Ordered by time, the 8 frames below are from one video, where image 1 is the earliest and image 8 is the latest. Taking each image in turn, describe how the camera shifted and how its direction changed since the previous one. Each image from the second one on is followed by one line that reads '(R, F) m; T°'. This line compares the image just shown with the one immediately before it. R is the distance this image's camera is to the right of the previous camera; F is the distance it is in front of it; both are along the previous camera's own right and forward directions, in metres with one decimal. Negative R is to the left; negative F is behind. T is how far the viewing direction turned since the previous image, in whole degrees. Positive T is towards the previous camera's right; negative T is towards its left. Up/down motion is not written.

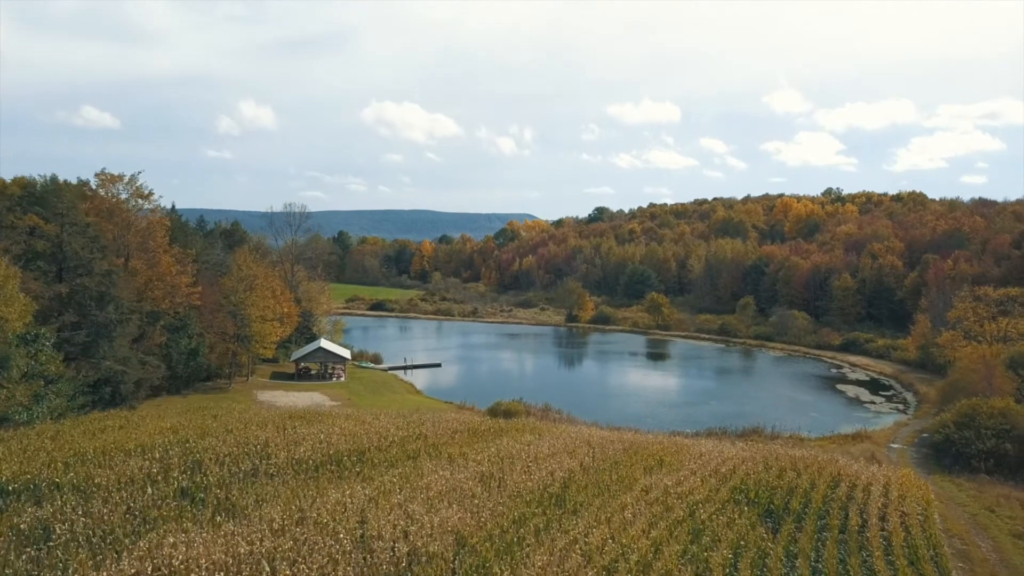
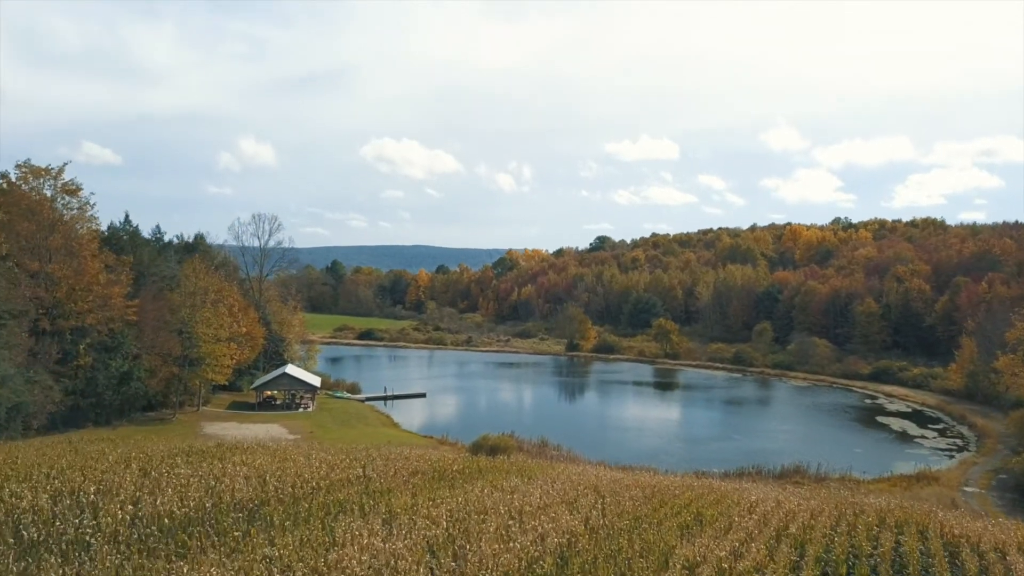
(+0.5, +6.2) m; 0°
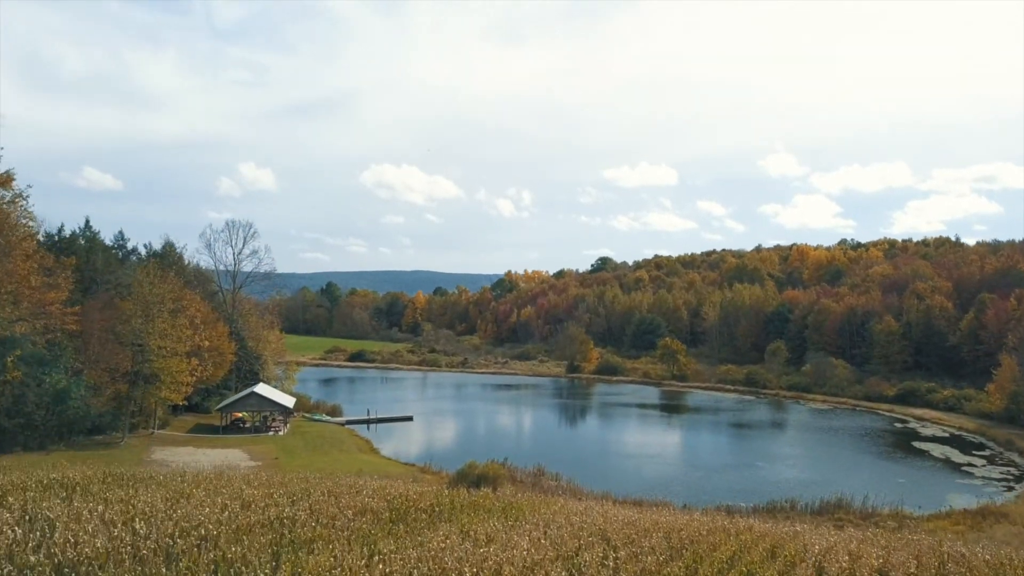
(+0.4, +4.4) m; 0°
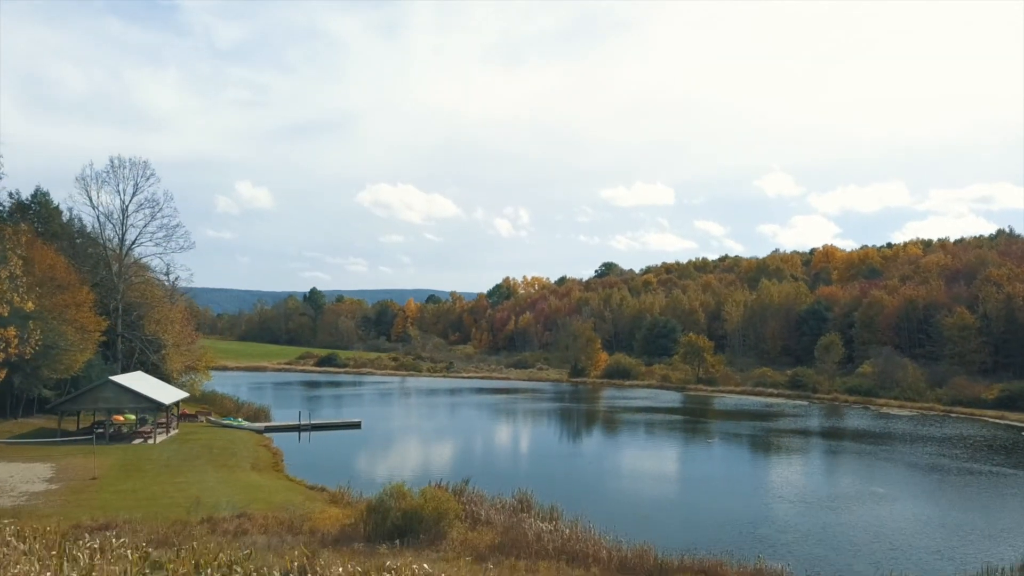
(+0.7, +12.8) m; 0°
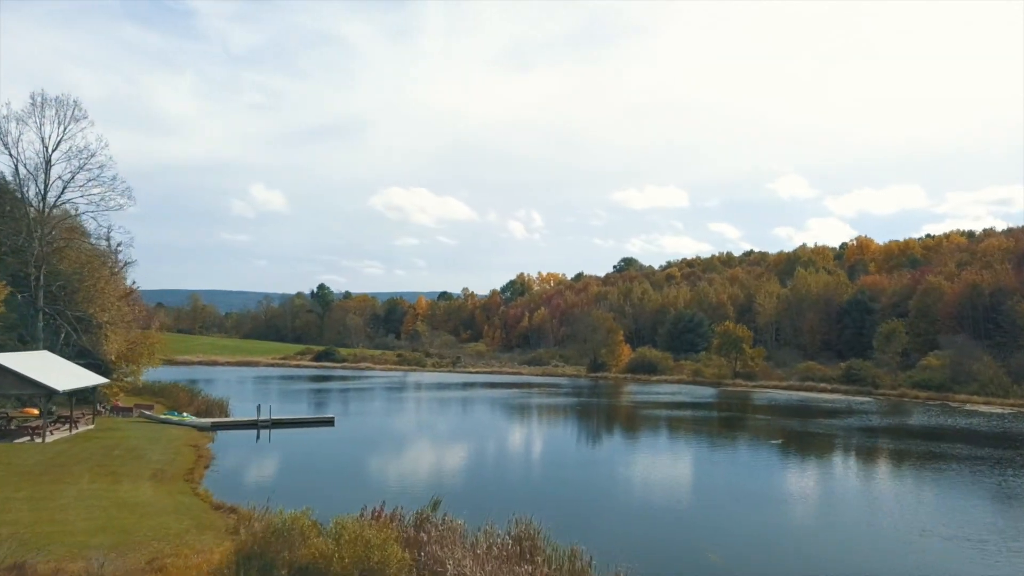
(+0.2, +6.8) m; -1°
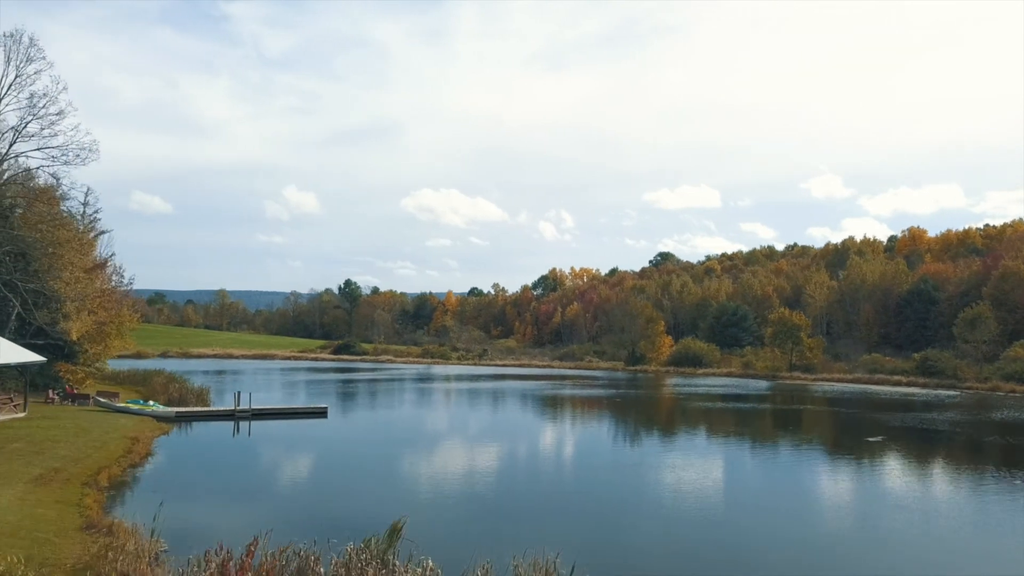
(+0.2, +4.8) m; -3°
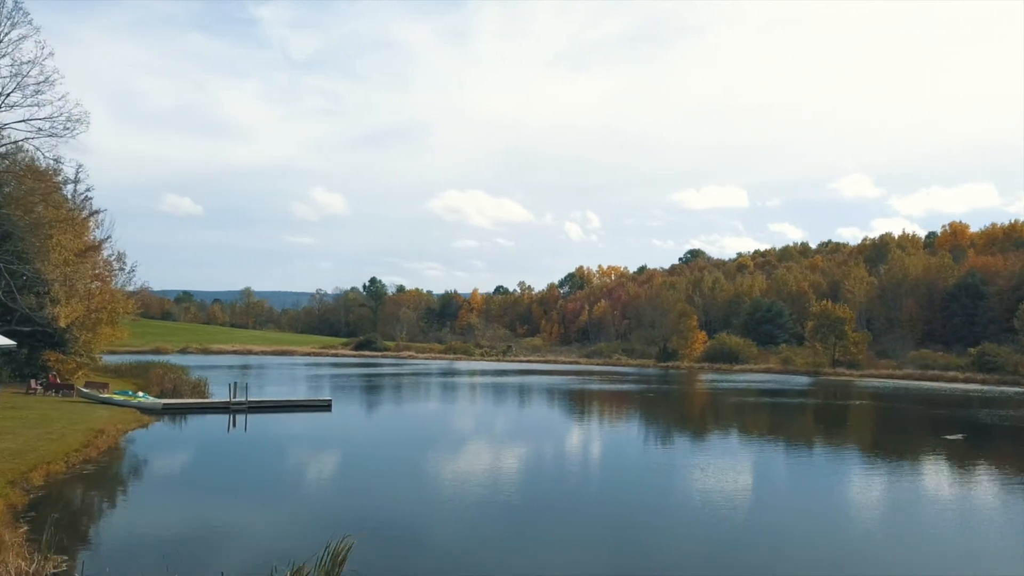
(+0.1, +2.3) m; -2°
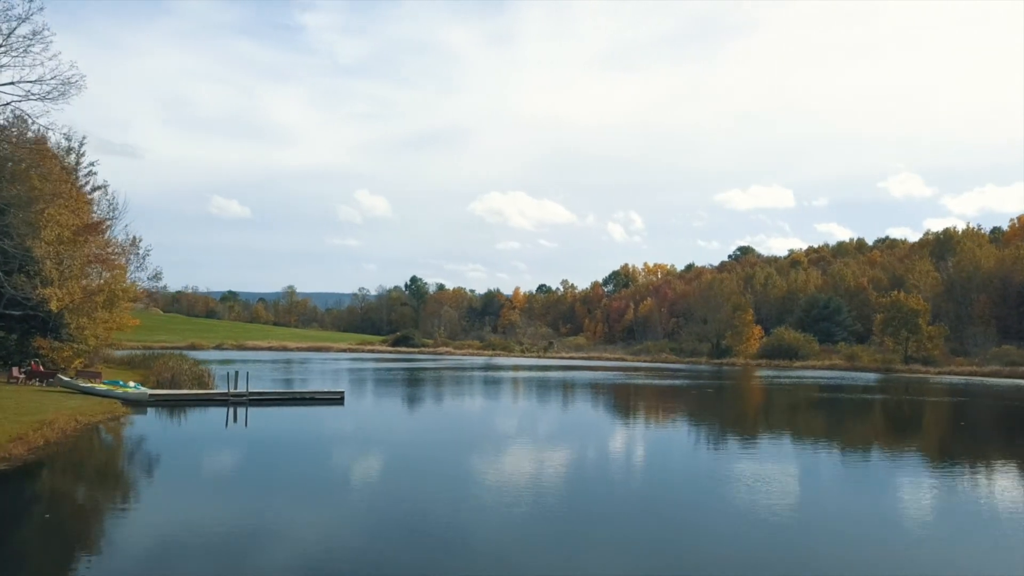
(+0.1, +2.7) m; -3°
